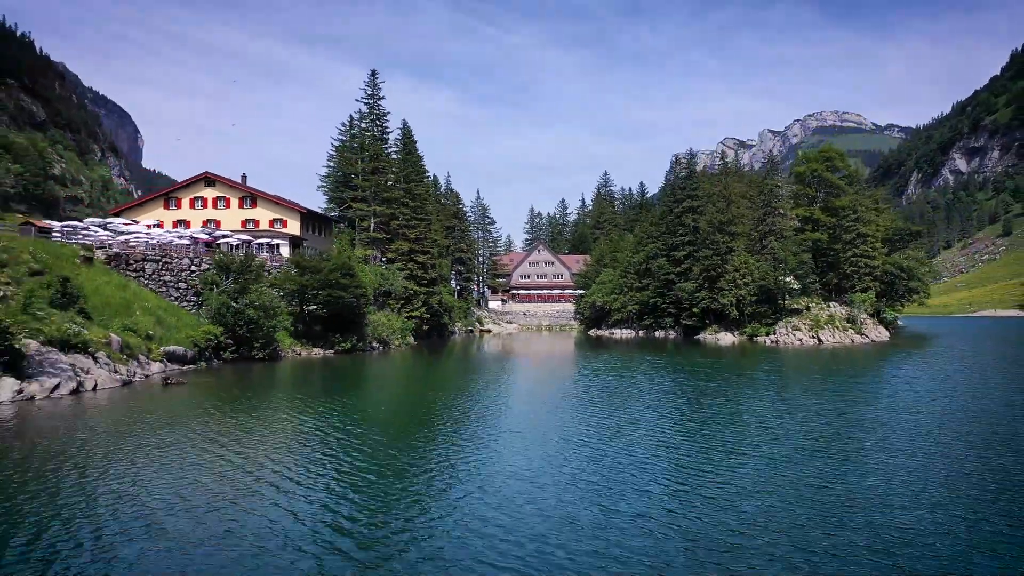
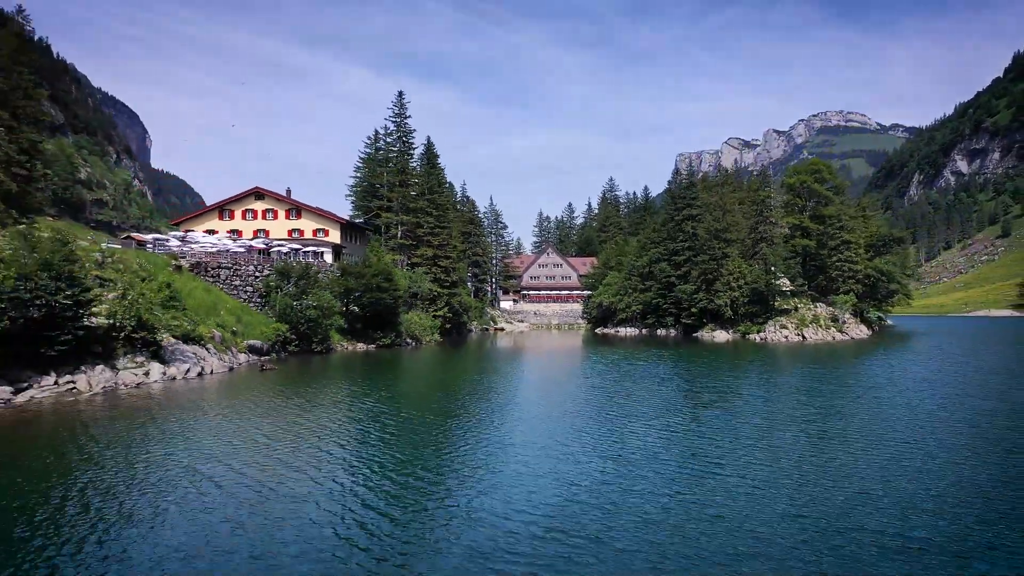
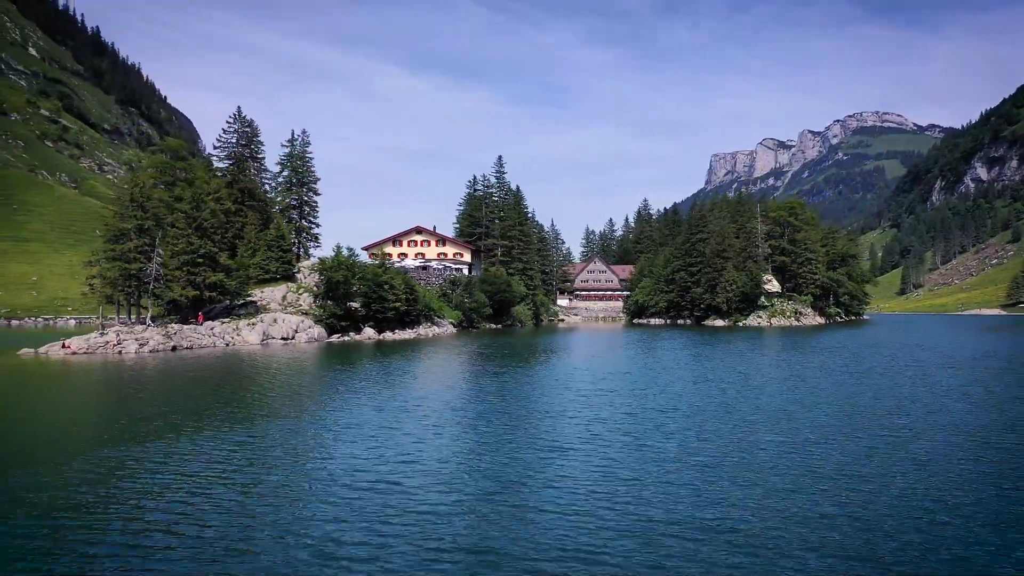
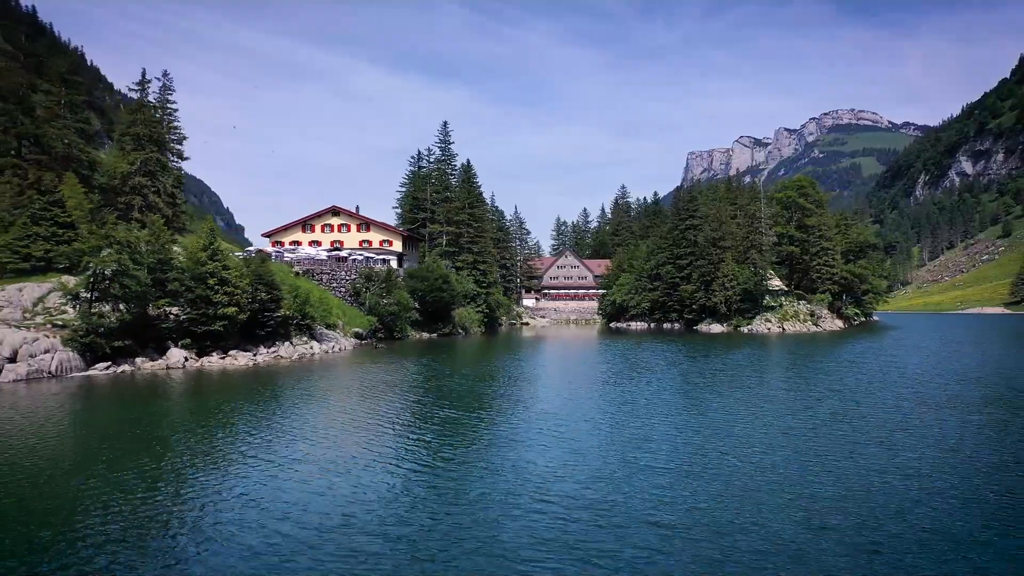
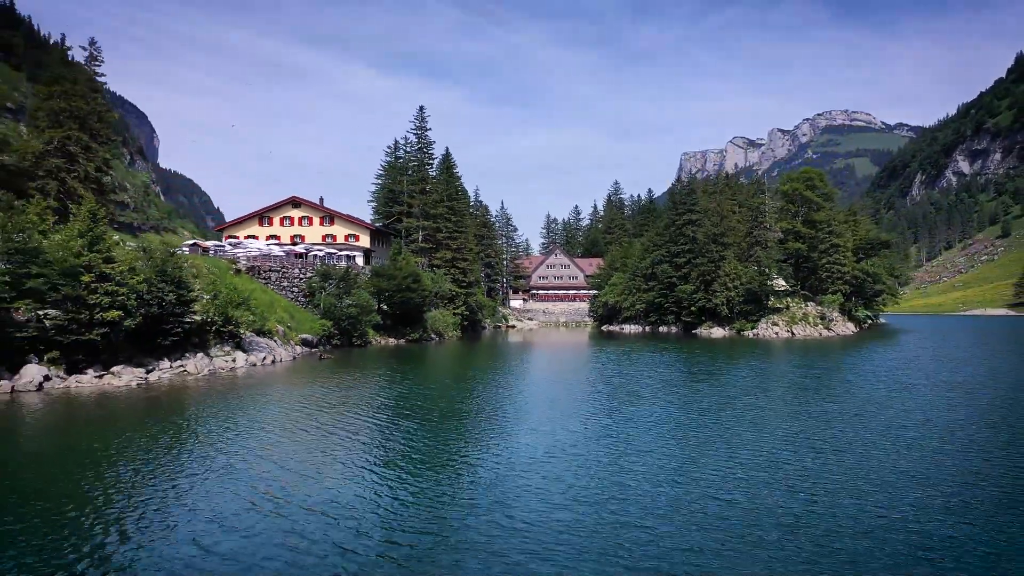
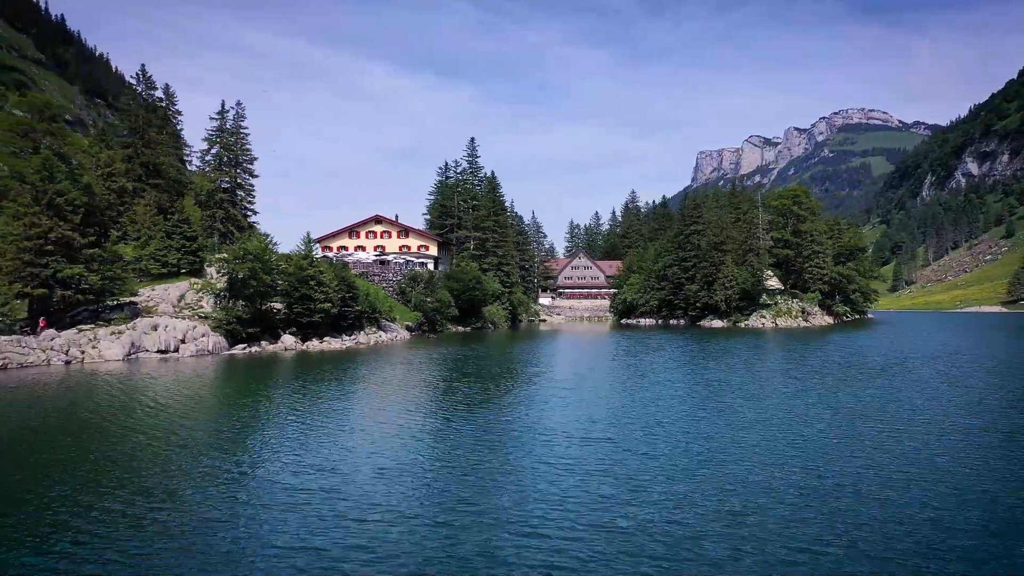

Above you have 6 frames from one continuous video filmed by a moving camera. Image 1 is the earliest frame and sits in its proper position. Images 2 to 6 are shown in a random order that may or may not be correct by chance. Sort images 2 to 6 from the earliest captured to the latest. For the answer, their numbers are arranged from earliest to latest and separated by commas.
2, 5, 4, 6, 3
